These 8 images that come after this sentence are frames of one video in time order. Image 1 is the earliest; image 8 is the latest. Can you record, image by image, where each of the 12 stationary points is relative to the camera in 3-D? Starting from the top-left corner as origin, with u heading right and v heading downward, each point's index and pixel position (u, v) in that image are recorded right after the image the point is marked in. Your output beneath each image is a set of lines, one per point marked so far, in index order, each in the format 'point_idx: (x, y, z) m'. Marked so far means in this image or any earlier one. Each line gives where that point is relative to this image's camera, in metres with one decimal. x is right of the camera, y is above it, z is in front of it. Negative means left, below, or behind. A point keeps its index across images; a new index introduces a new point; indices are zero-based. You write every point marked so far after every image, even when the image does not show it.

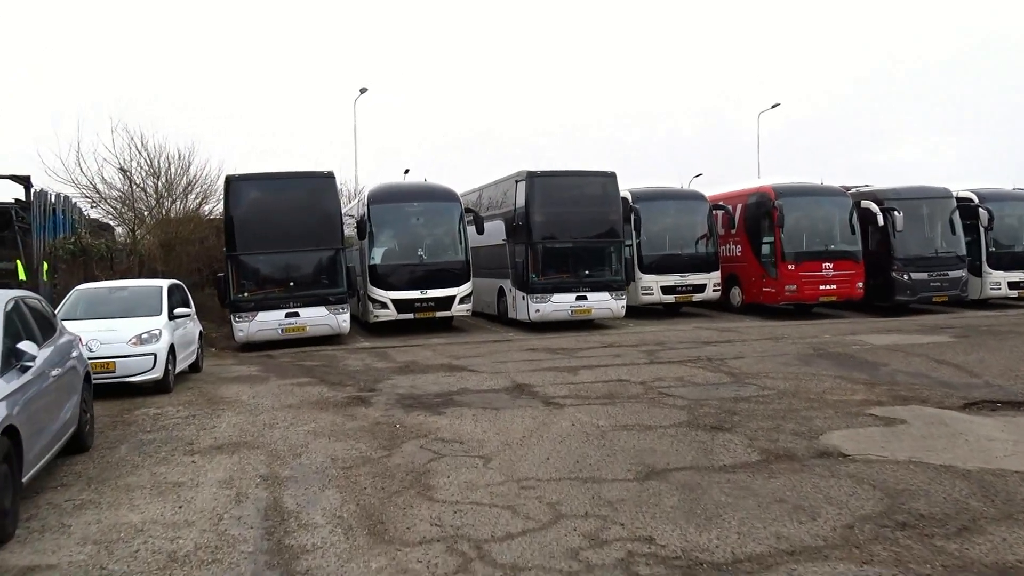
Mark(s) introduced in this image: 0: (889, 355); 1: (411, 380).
0: (+5.4, -1.0, +12.1) m
1: (-1.3, -1.2, +10.7) m
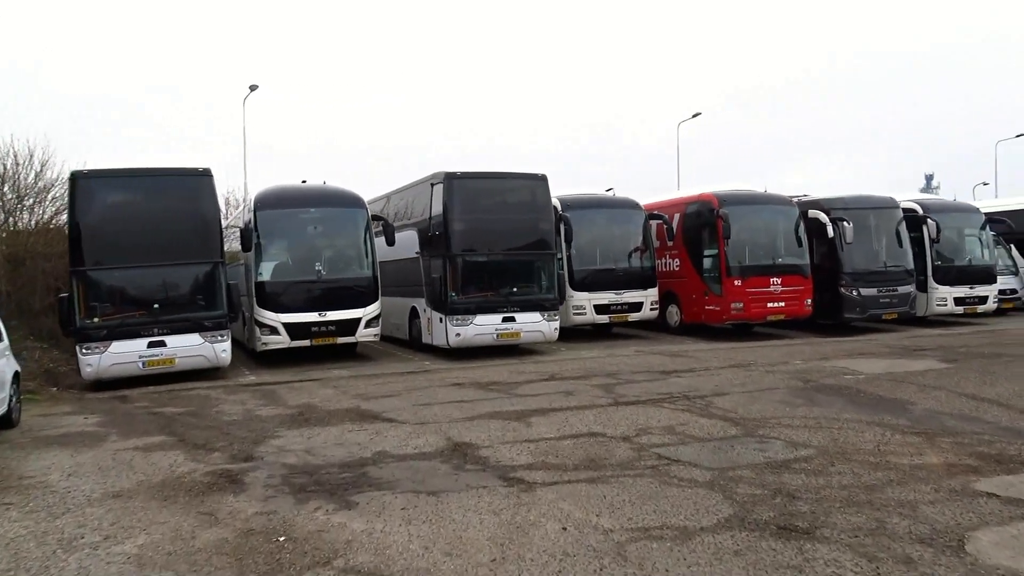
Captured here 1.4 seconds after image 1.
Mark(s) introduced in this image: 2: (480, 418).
0: (+4.5, -1.2, +10.0) m
1: (-1.9, -1.4, +7.8) m
2: (-0.3, -1.4, +8.7) m
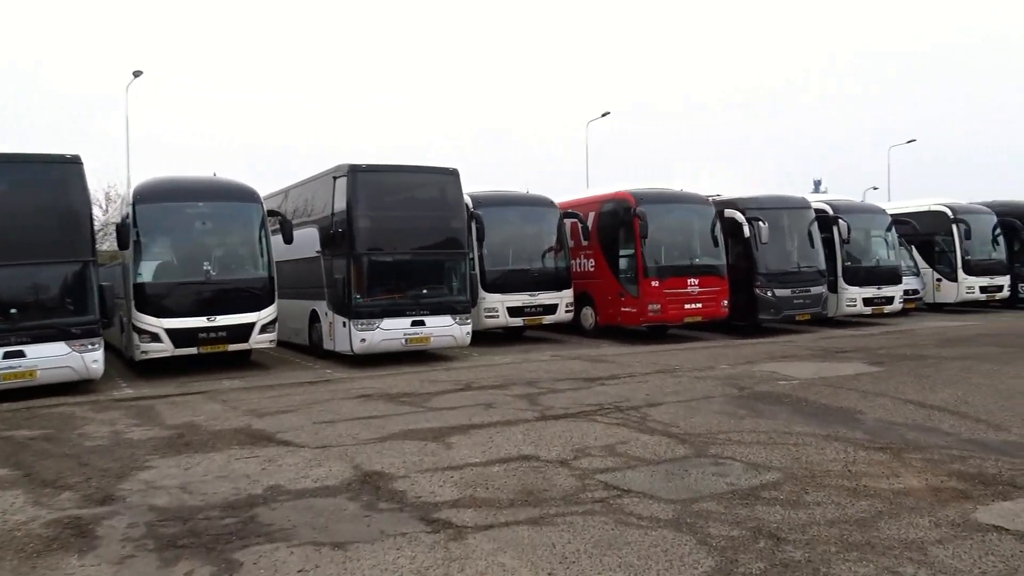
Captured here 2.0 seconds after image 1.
0: (+3.6, -1.2, +9.4) m
1: (-2.5, -1.4, +6.5) m
2: (-1.1, -1.4, +7.6) m
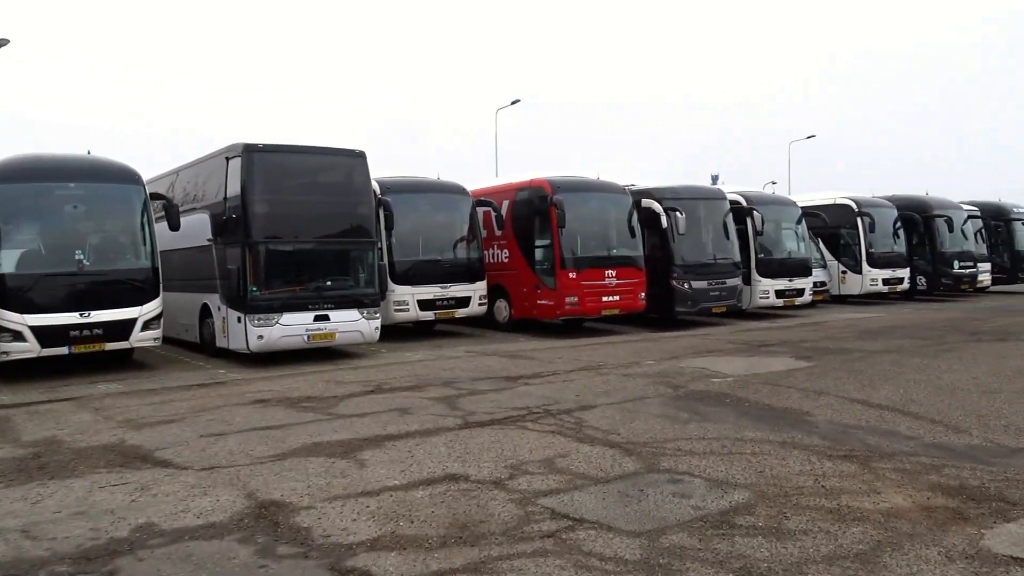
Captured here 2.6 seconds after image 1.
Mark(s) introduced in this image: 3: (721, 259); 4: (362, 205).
0: (+2.8, -1.1, +8.9) m
1: (-3.0, -1.4, +5.3) m
2: (-1.7, -1.3, +6.5) m
3: (+4.8, +0.7, +19.7) m
4: (-2.5, +1.4, +14.2) m
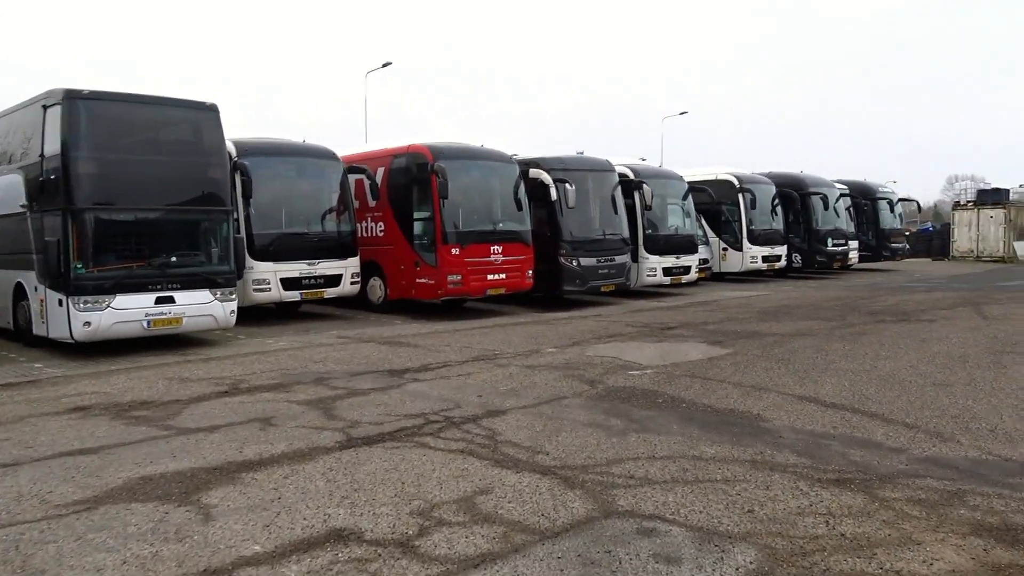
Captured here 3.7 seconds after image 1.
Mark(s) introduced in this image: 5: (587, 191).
0: (+1.8, -0.9, +7.7) m
1: (-3.4, -1.3, +3.3) m
2: (-2.2, -1.2, +4.7) m
3: (+2.1, +1.2, +18.6) m
4: (-4.2, +1.7, +12.0) m
5: (+1.6, +2.1, +18.5) m
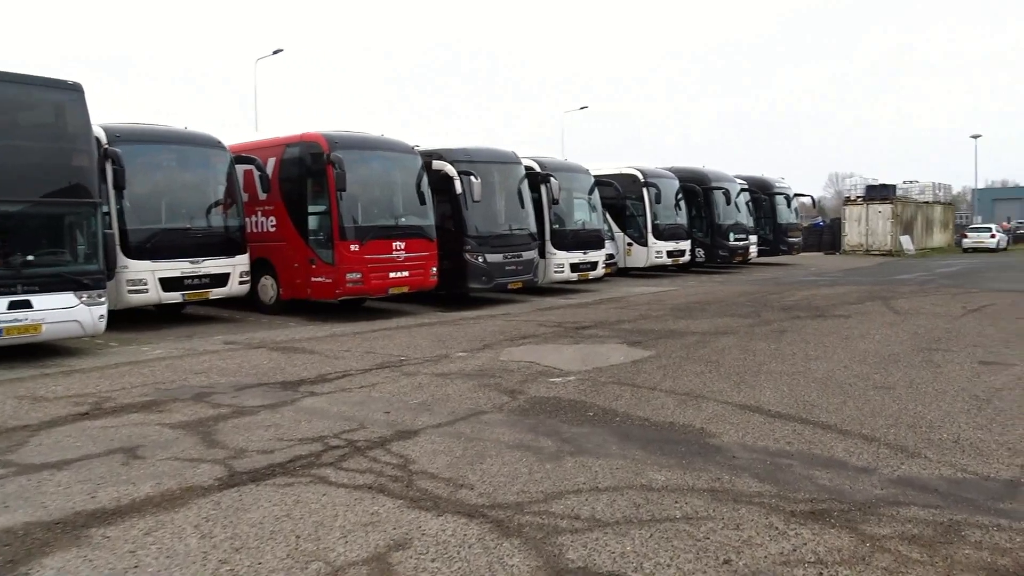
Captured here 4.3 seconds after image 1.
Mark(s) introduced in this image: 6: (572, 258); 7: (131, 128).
0: (+1.1, -0.9, +7.0) m
1: (-3.5, -1.4, +2.0) m
2: (-2.6, -1.2, +3.5) m
3: (+0.1, +1.2, +17.9) m
4: (-5.5, +1.7, +10.6) m
5: (-0.4, +2.2, +17.7) m
6: (+1.4, +0.7, +19.9) m
7: (-6.4, +2.7, +14.1) m
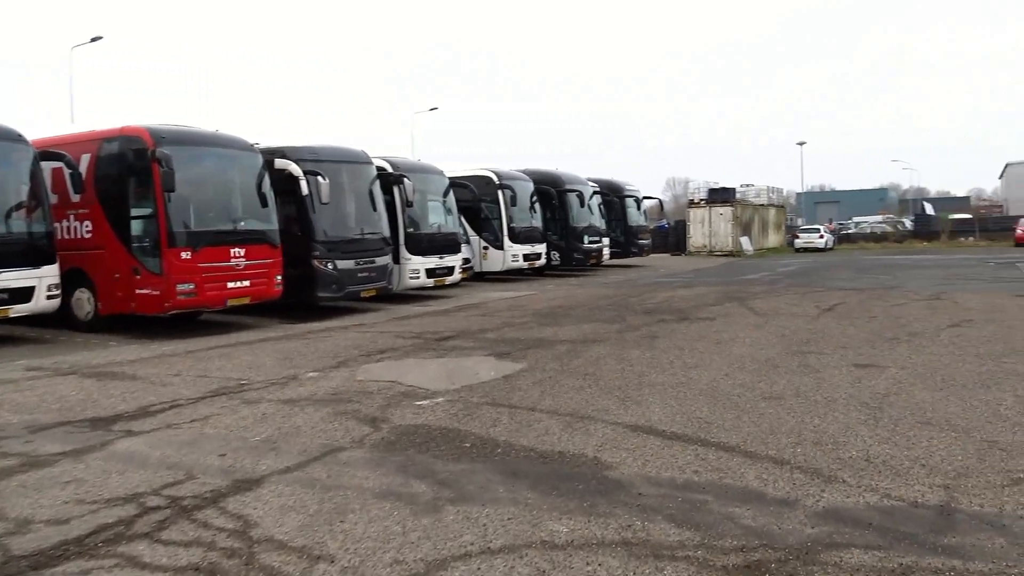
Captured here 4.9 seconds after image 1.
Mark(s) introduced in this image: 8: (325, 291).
0: (+0.1, -1.0, +6.2) m
1: (-3.5, -1.5, +0.5) m
2: (-2.9, -1.4, +2.2) m
3: (-2.8, +1.1, +16.8) m
4: (-7.0, +1.5, +8.6) m
5: (-3.3, +2.0, +16.5) m
6: (-1.9, +0.6, +19.0) m
7: (-8.6, +2.4, +11.9) m
8: (-3.5, 0.0, +15.9) m
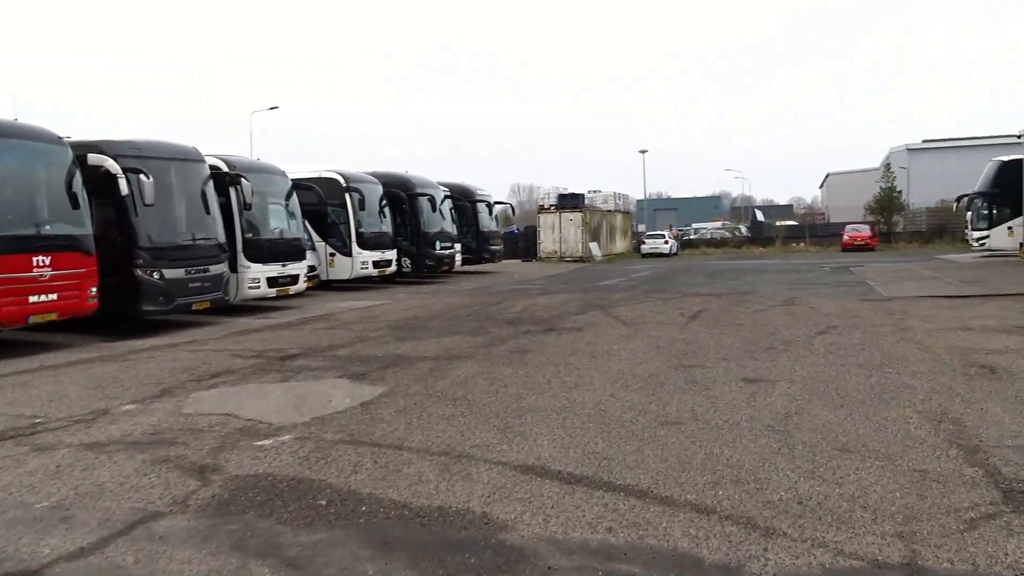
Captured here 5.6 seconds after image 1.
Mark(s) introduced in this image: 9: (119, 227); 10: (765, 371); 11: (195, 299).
0: (-0.7, -1.1, +5.2) m
1: (-3.3, -1.6, -1.1) m
2: (-2.9, -1.5, +0.6) m
3: (-5.5, +0.9, +15.0) m
4: (-8.2, +1.3, +6.2) m
5: (-6.0, +1.8, +14.7) m
6: (-5.0, +0.3, +17.4) m
7: (-10.3, +2.2, +9.2) m
8: (-6.0, -0.3, +14.1) m
9: (-6.6, +1.0, +14.1) m
10: (+2.4, -0.8, +8.1) m
11: (-5.5, -0.2, +14.8) m
